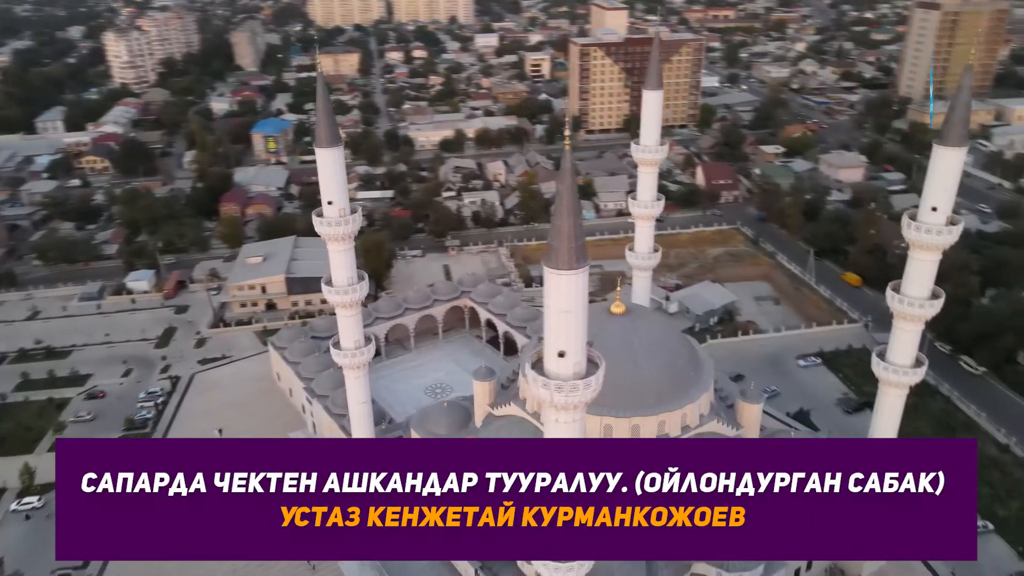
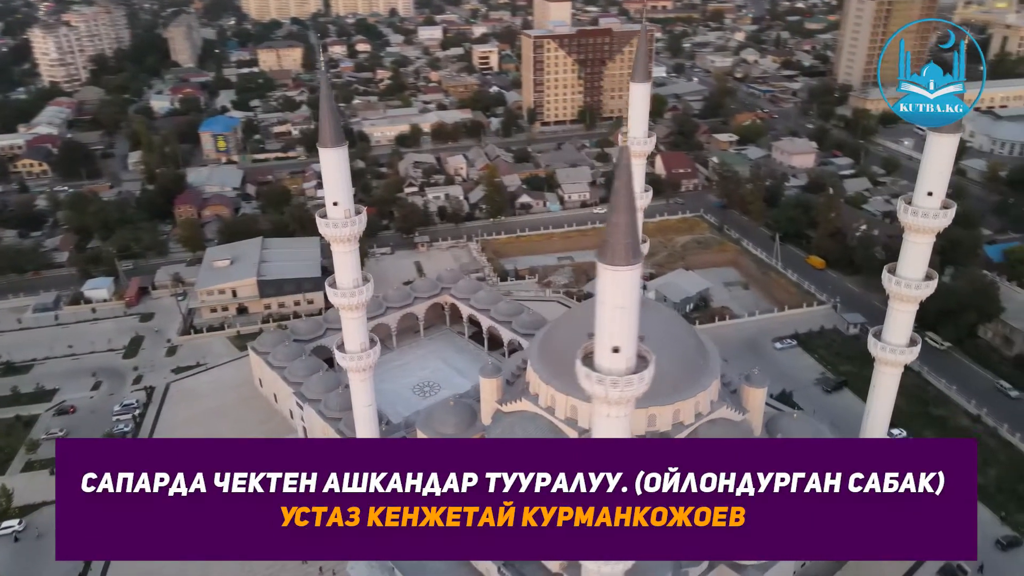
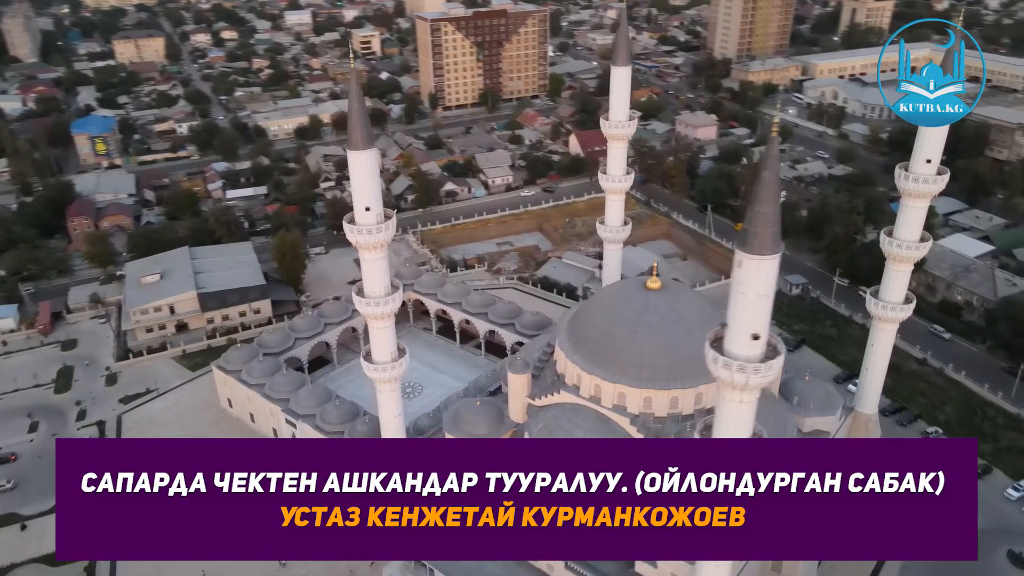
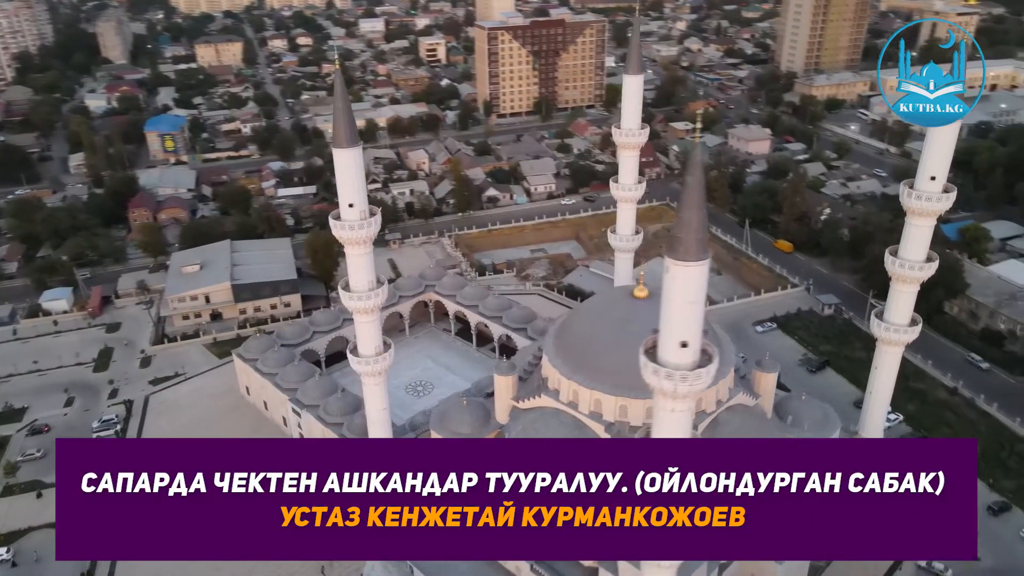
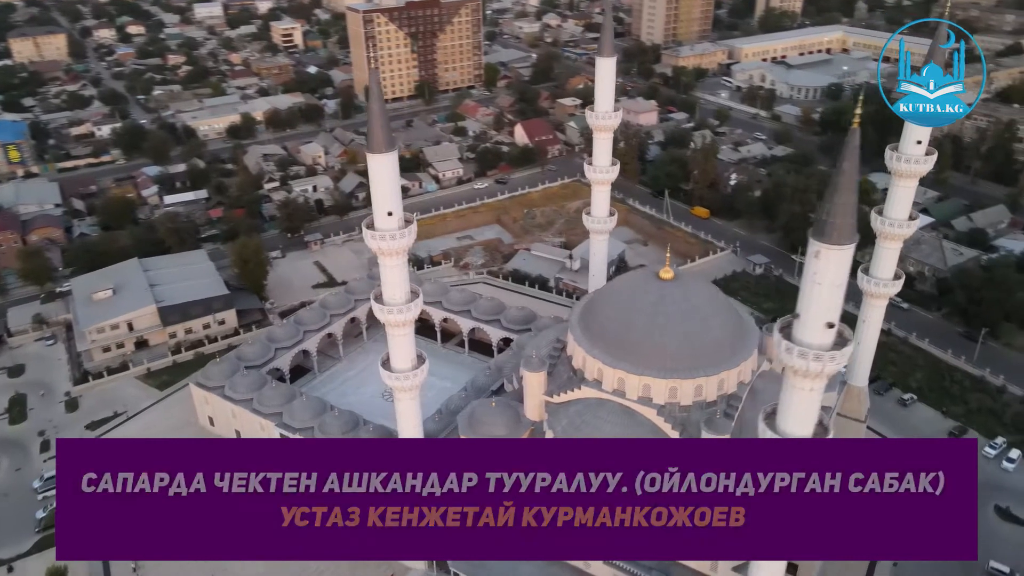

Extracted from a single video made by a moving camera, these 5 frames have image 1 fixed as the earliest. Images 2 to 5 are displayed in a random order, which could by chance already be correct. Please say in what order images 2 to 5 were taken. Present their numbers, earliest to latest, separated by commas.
2, 4, 3, 5
